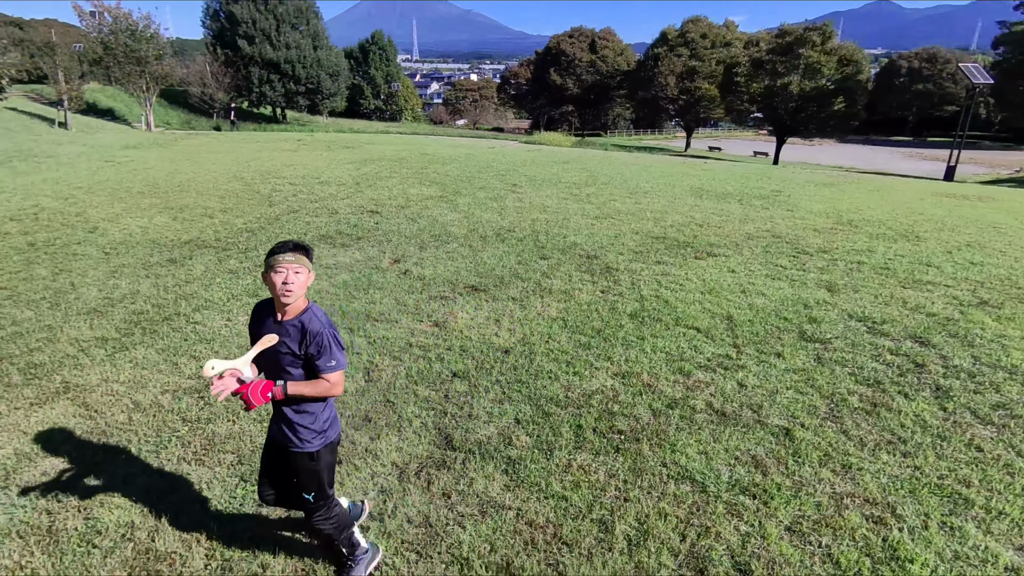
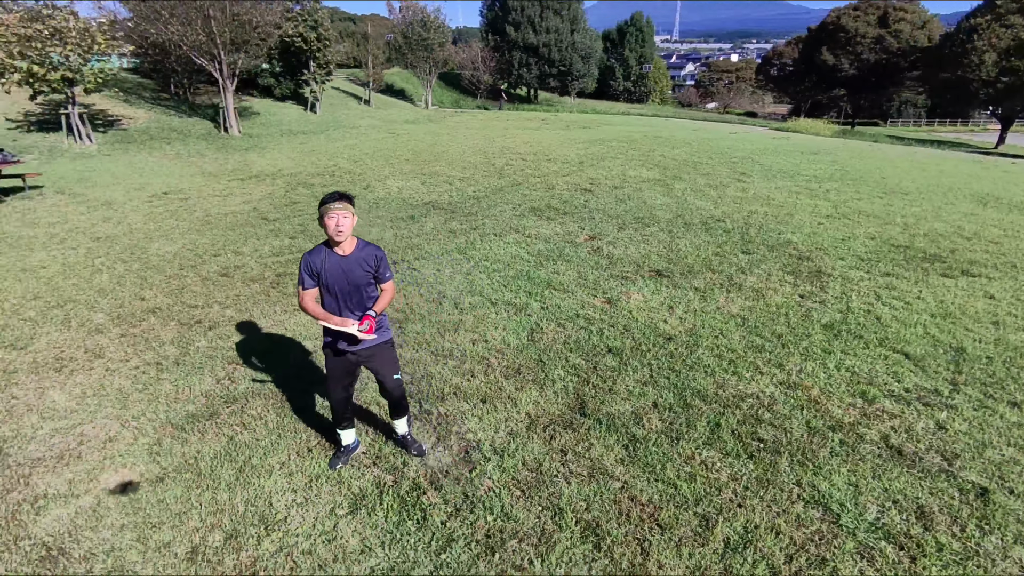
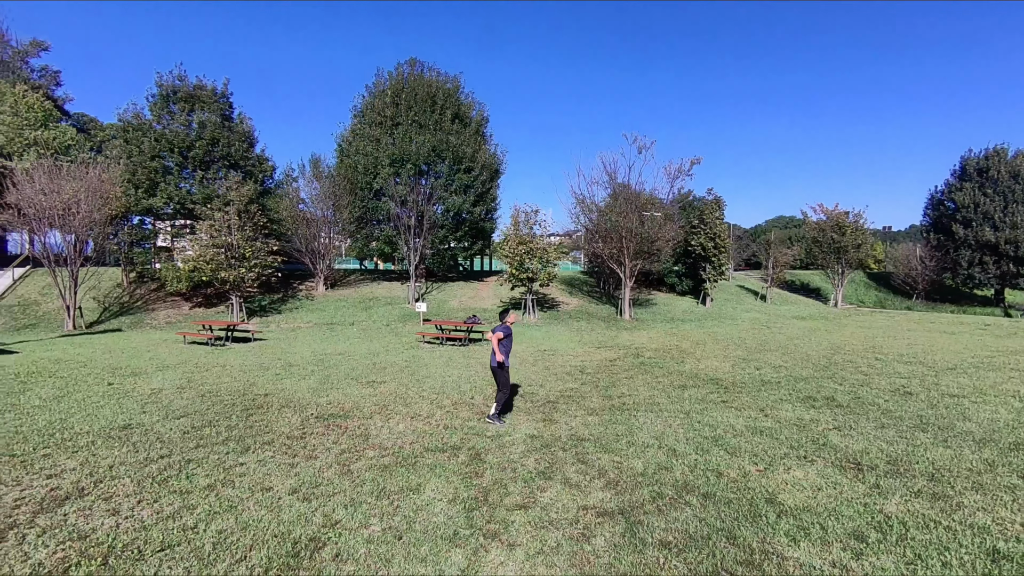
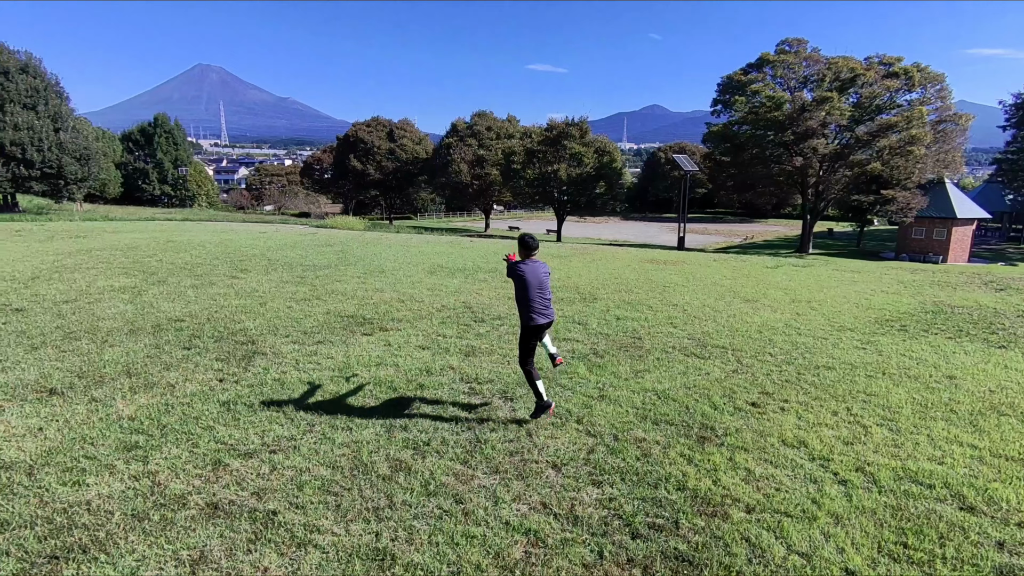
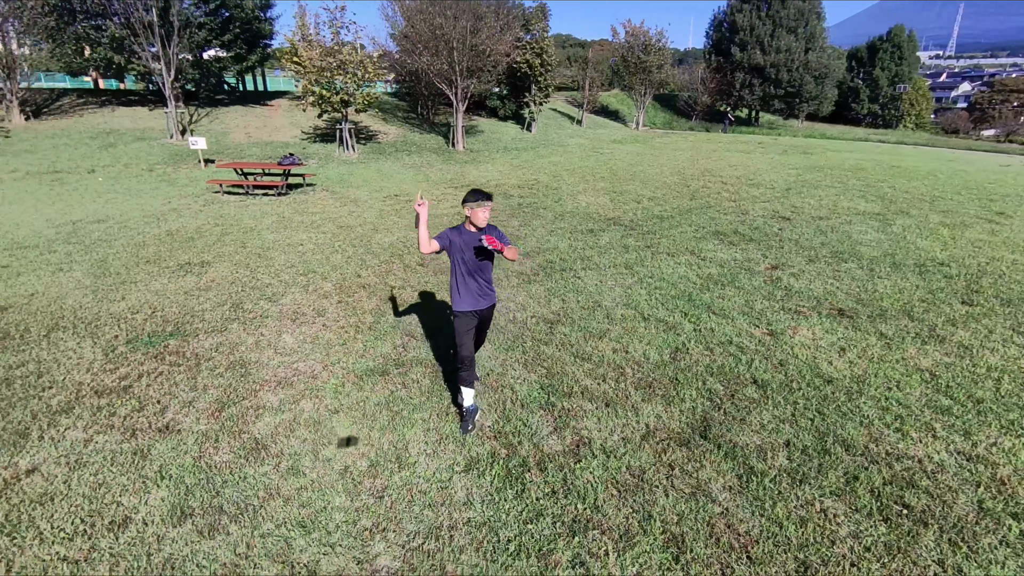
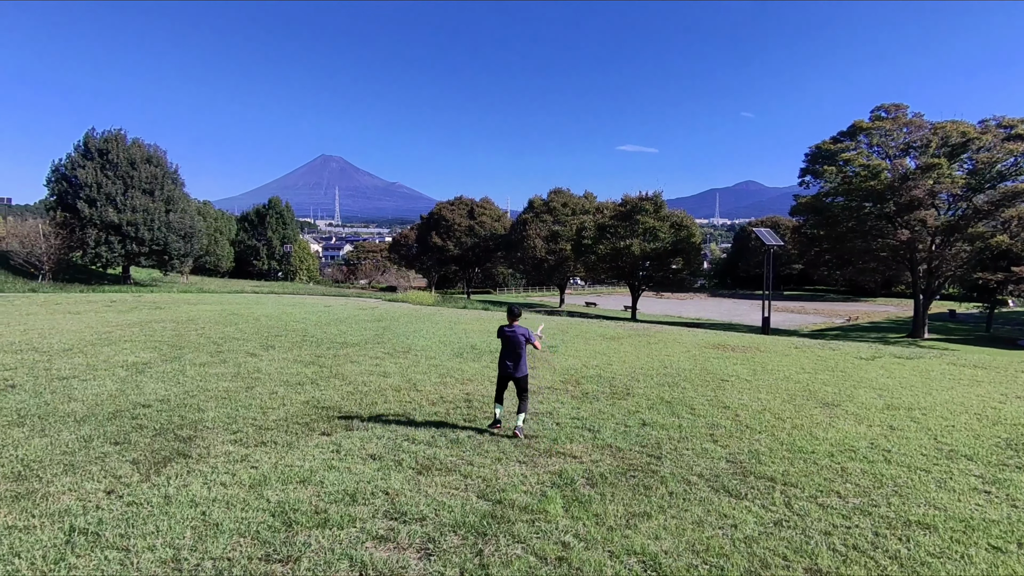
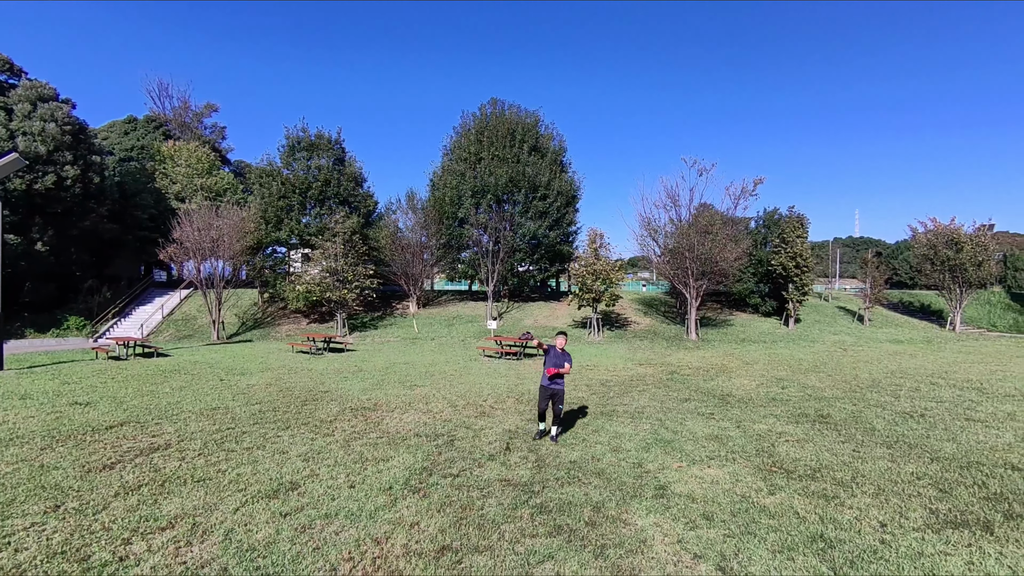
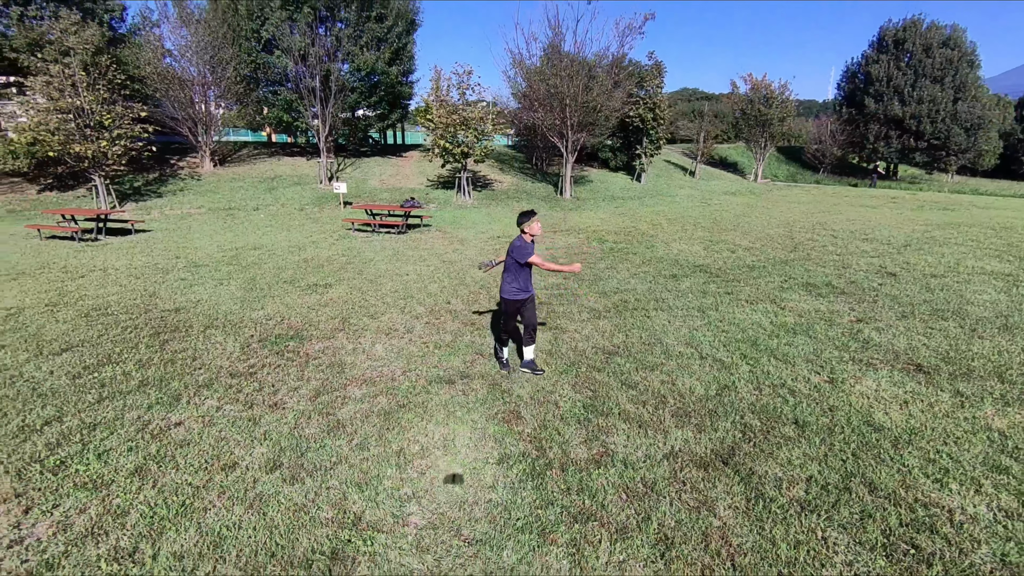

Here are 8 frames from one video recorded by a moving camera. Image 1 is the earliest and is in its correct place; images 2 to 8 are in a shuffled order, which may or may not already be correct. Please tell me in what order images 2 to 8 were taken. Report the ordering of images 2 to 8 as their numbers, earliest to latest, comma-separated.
2, 5, 8, 3, 7, 4, 6
